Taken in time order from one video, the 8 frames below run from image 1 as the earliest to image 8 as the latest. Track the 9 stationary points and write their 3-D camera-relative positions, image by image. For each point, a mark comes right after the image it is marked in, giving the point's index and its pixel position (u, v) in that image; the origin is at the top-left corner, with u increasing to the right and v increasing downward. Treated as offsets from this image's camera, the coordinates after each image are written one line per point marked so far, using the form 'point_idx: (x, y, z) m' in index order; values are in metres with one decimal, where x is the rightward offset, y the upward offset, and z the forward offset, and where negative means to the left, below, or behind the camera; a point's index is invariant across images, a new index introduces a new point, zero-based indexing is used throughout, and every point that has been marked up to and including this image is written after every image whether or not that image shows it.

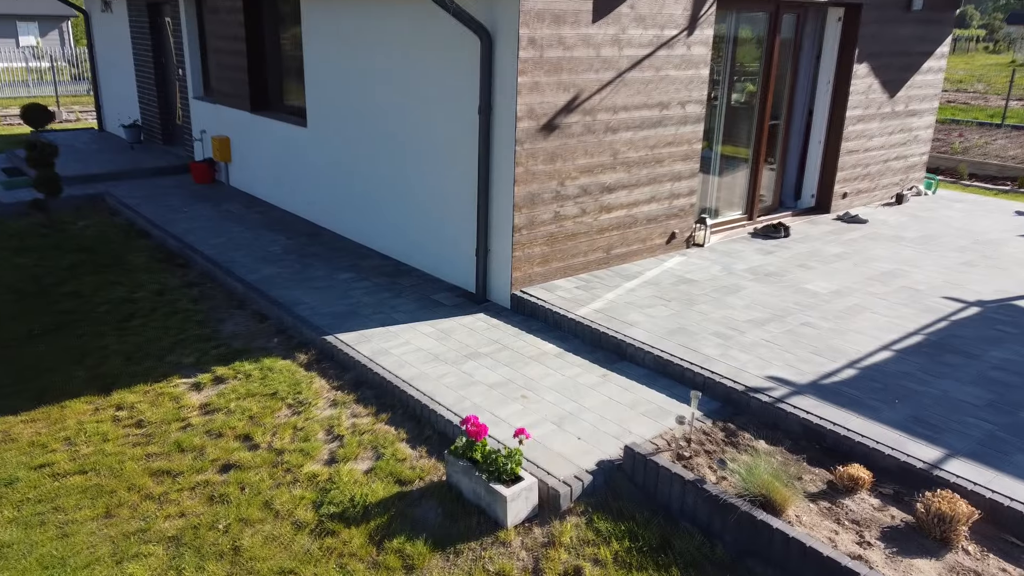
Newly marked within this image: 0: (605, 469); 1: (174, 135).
0: (+0.4, -0.8, +3.8) m
1: (-4.4, +2.0, +11.2) m
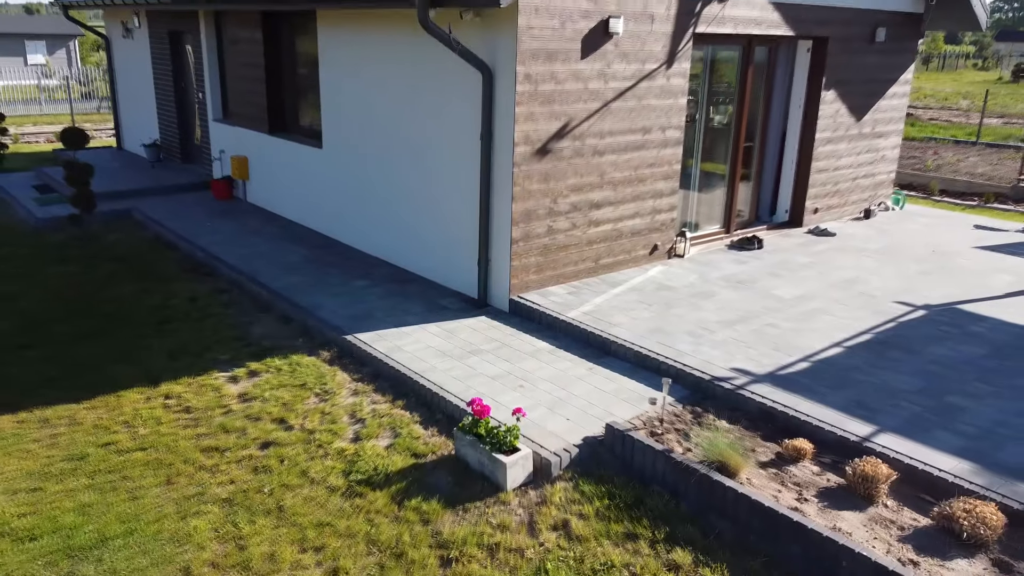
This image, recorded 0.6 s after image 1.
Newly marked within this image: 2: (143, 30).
0: (+0.4, -0.8, +4.5) m
1: (-4.4, +1.9, +11.9) m
2: (-5.2, +3.6, +12.0) m
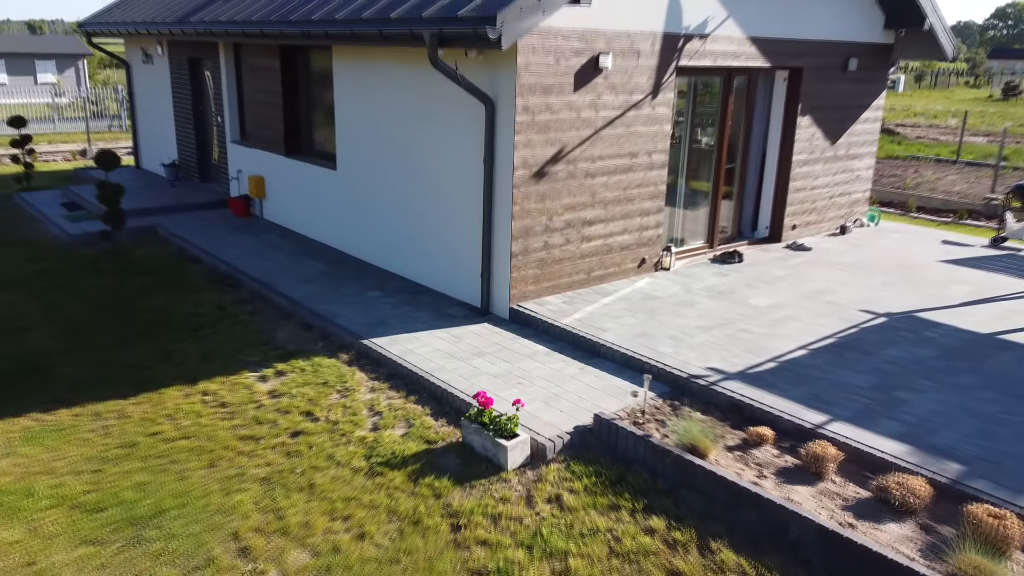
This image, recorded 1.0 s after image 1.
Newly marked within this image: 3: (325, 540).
0: (+0.4, -0.9, +5.1) m
1: (-4.5, +1.7, +12.6) m
2: (-5.2, +3.4, +12.7) m
3: (-0.9, -1.2, +4.3) m
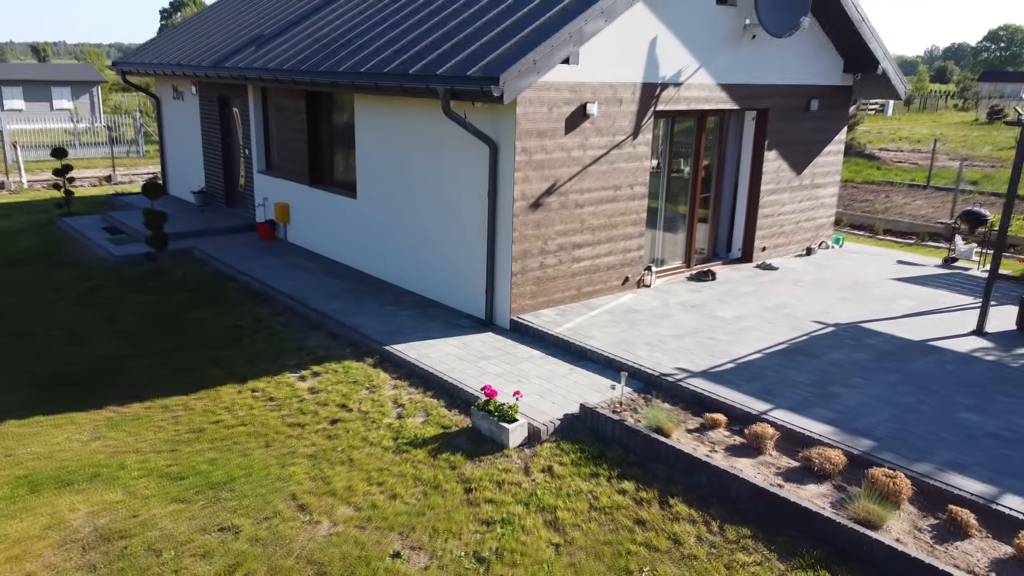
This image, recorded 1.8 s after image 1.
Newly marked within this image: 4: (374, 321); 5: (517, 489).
0: (+0.4, -1.0, +6.3) m
1: (-4.5, +1.4, +13.8) m
2: (-5.2, +3.1, +13.9) m
3: (-0.9, -1.3, +5.4) m
4: (-1.4, -0.3, +8.6) m
5: (0.0, -1.3, +5.4) m
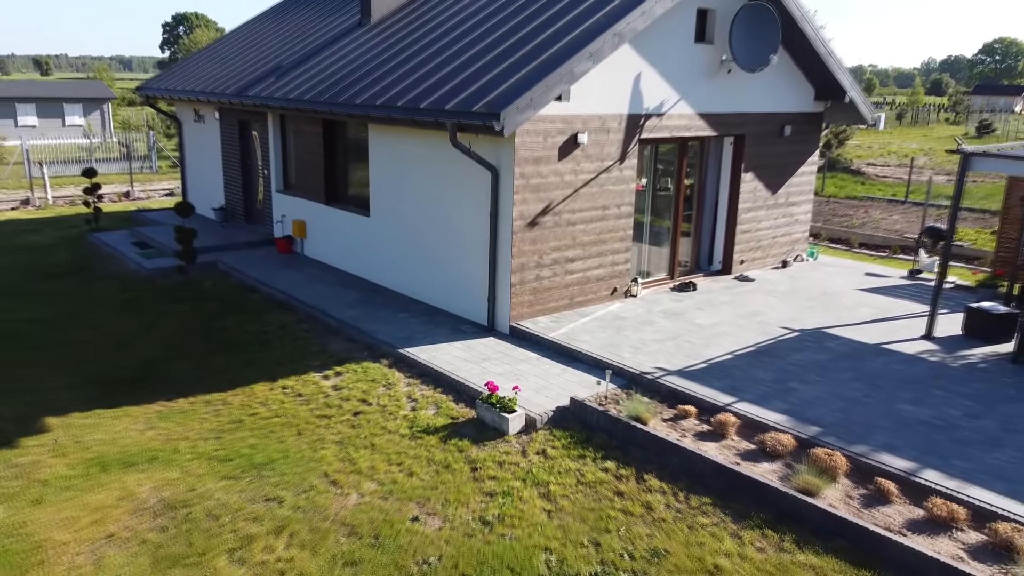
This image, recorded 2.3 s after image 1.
0: (+0.4, -1.0, +7.2) m
1: (-4.5, +1.3, +14.8) m
2: (-5.2, +3.0, +14.9) m
3: (-0.9, -1.4, +6.3) m
4: (-1.4, -0.4, +9.5) m
5: (0.0, -1.3, +6.4) m
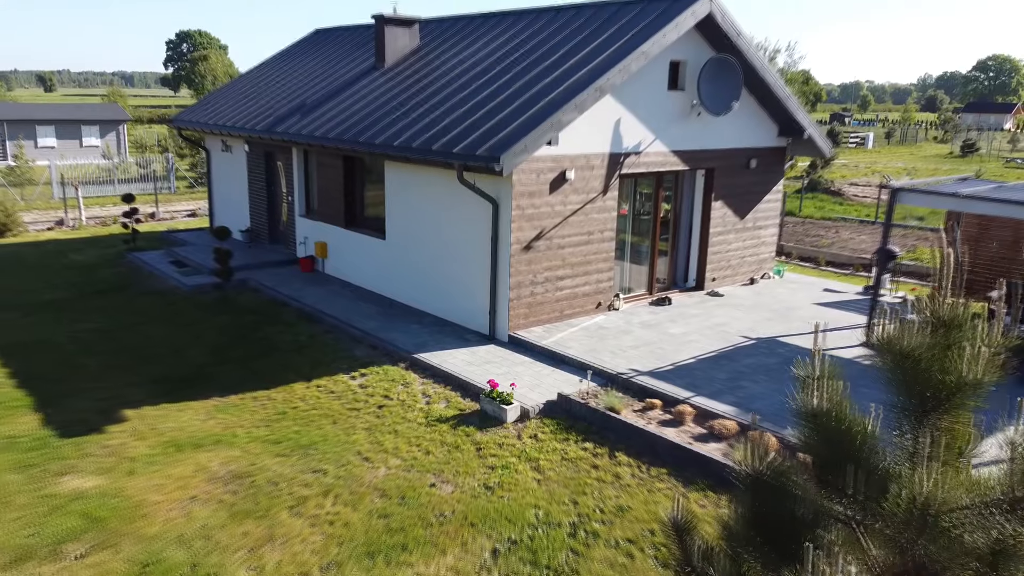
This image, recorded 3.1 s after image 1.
0: (+0.4, -1.2, +8.7) m
1: (-4.5, +1.0, +16.3) m
2: (-5.2, +2.7, +16.5) m
3: (-1.0, -1.5, +7.9) m
4: (-1.4, -0.6, +11.1) m
5: (0.0, -1.5, +7.9) m
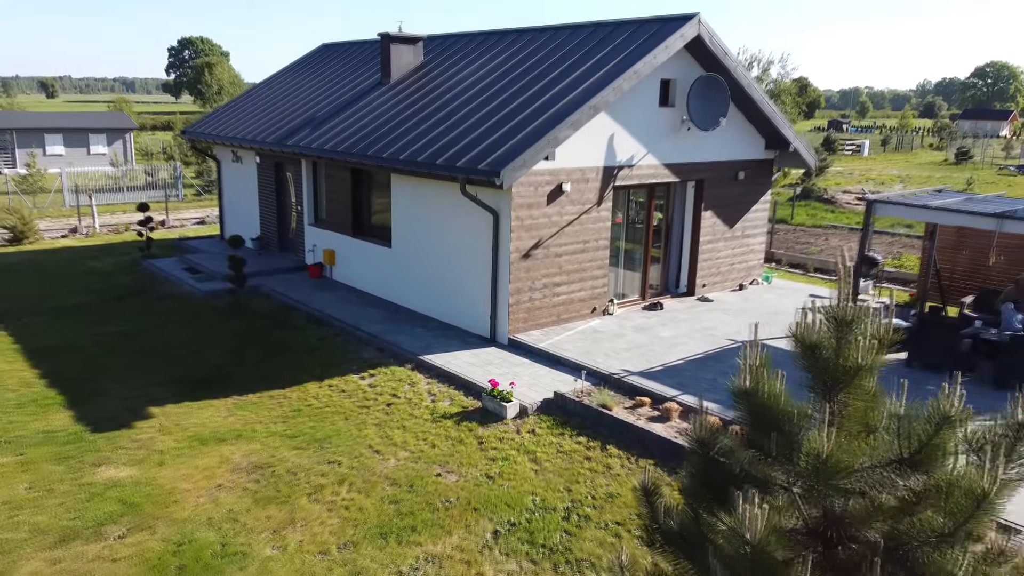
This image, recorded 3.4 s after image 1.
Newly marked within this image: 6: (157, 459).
0: (+0.4, -1.2, +9.4) m
1: (-4.5, +0.9, +17.0) m
2: (-5.2, +2.6, +17.2) m
3: (-1.0, -1.6, +8.5) m
4: (-1.4, -0.7, +11.7) m
5: (0.0, -1.5, +8.6) m
6: (-3.4, -1.7, +8.3) m
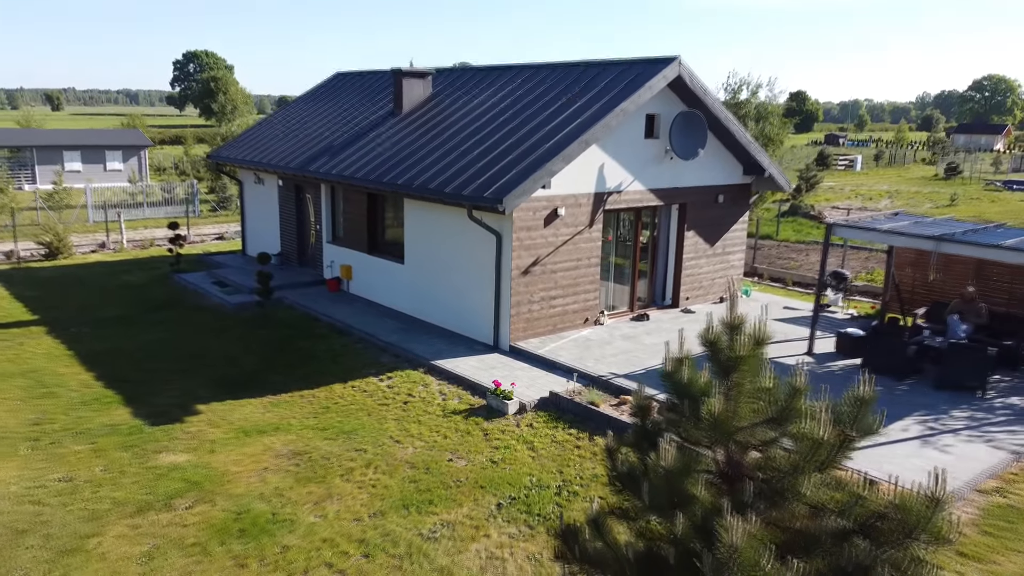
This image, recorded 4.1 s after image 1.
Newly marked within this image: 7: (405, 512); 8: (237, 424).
0: (+0.4, -1.4, +10.8) m
1: (-4.5, +0.6, +18.5) m
2: (-5.2, +2.3, +18.7) m
3: (-1.0, -1.7, +9.9) m
4: (-1.4, -0.9, +13.1) m
5: (0.0, -1.7, +10.0) m
6: (-3.4, -1.8, +9.7) m
7: (-1.0, -2.1, +8.1) m
8: (-3.4, -1.7, +10.4) m
